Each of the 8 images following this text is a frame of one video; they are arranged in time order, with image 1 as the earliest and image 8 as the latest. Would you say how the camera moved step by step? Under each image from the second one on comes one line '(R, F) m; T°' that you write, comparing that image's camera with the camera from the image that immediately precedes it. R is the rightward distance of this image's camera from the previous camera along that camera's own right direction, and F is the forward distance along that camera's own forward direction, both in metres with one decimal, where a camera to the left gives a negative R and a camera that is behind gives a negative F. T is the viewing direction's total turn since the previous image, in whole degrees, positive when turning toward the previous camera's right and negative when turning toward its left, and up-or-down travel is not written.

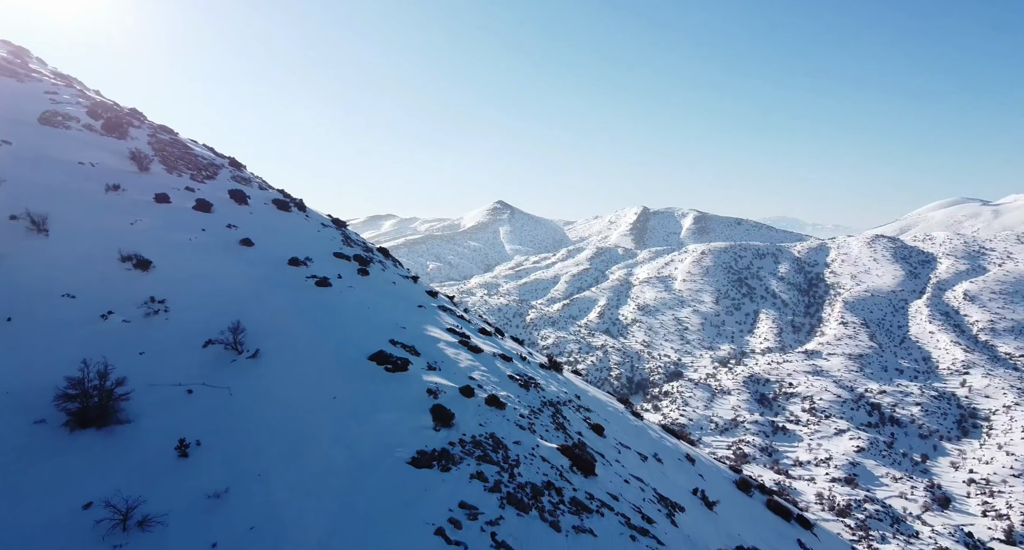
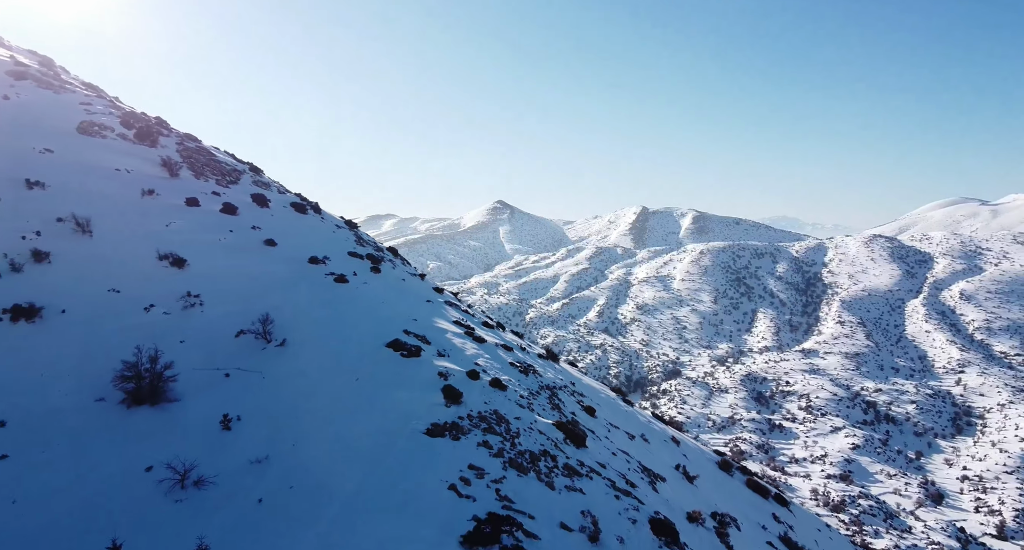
(0.0, -1.4) m; 0°
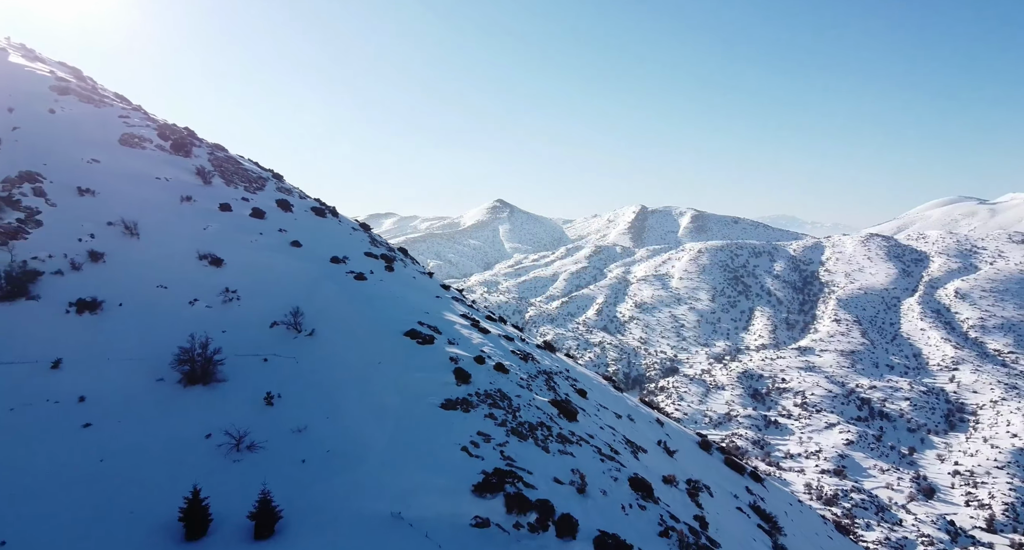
(0.0, -1.8) m; 0°
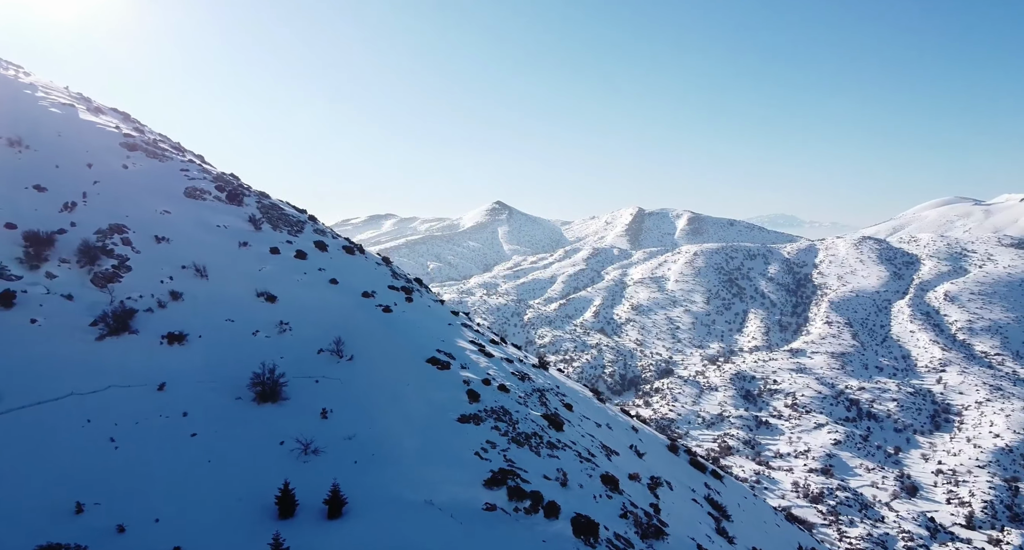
(0.0, -3.7) m; 0°
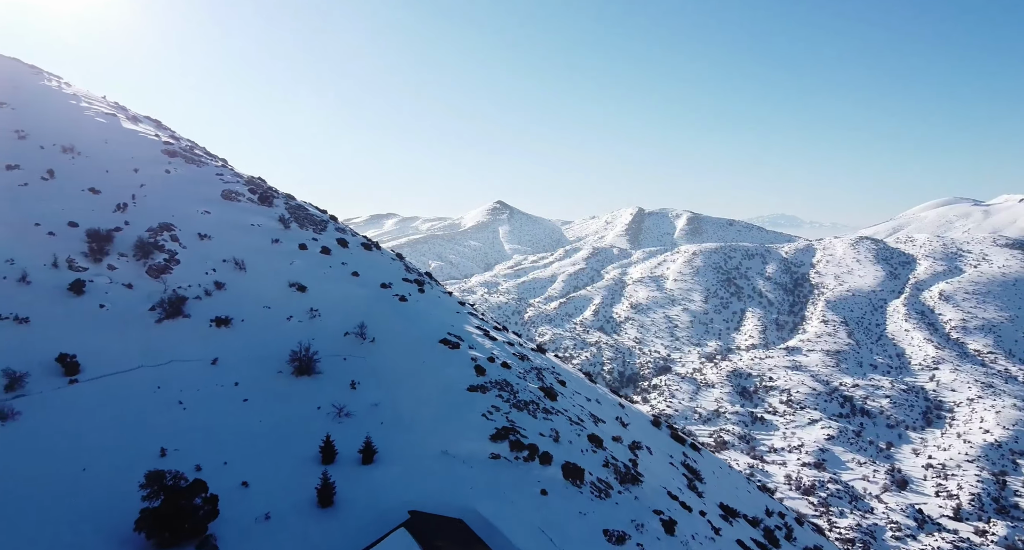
(0.0, -2.8) m; 0°
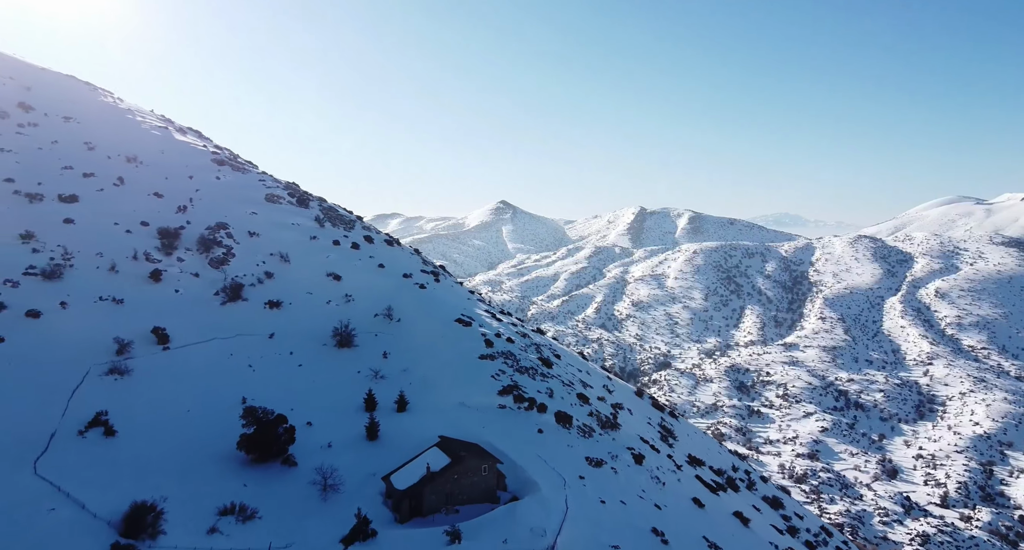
(0.0, -4.1) m; 0°
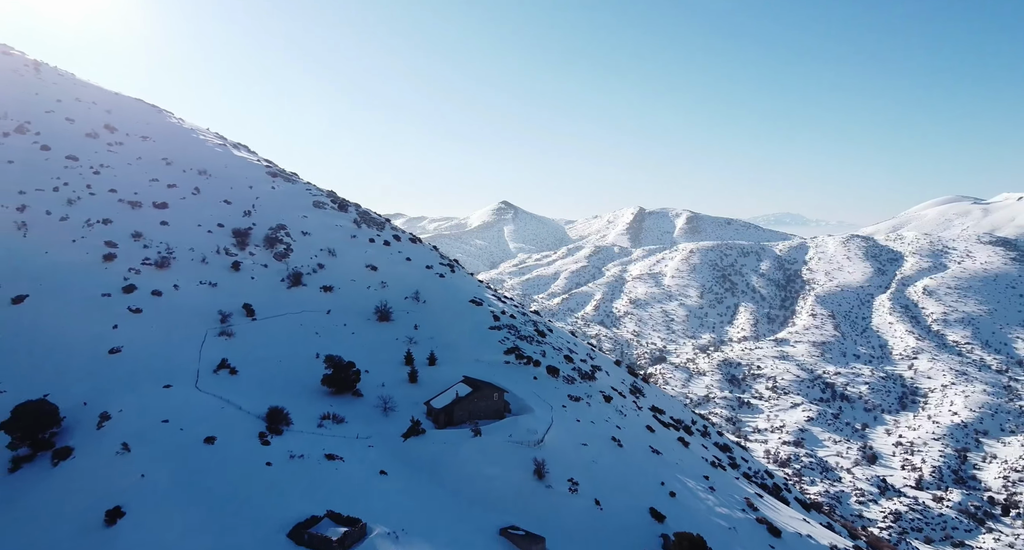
(0.0, -6.7) m; 0°
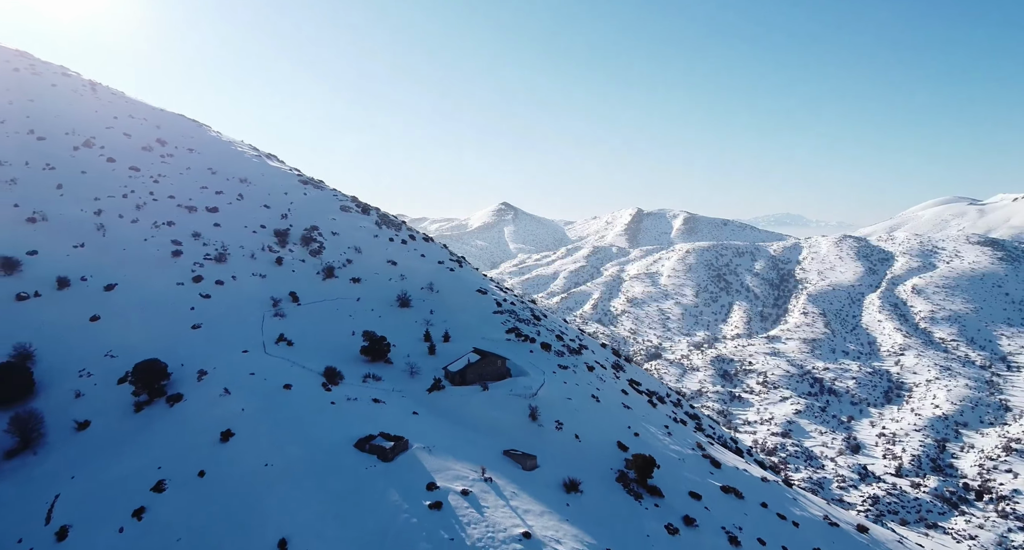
(0.0, -5.7) m; 0°
